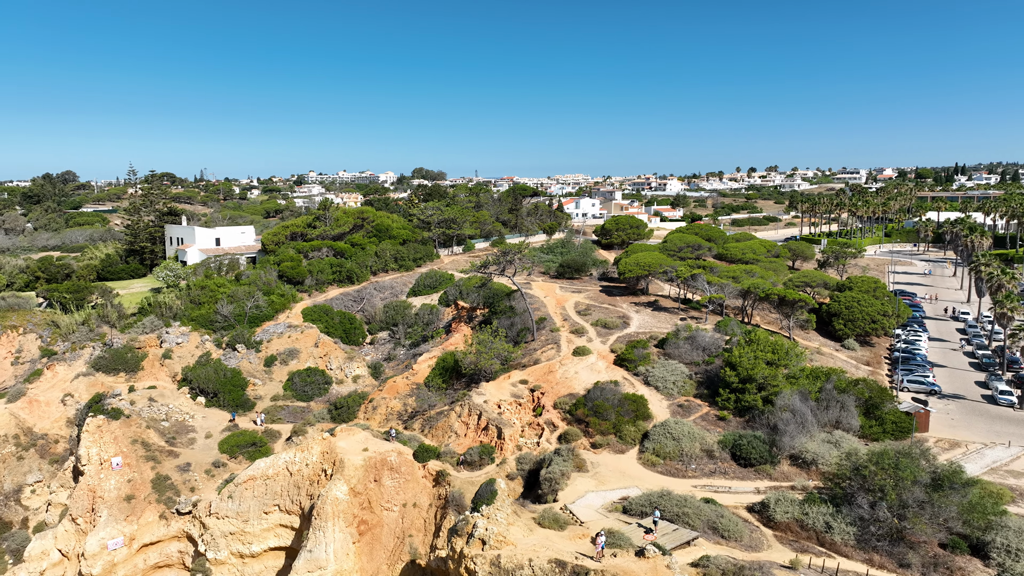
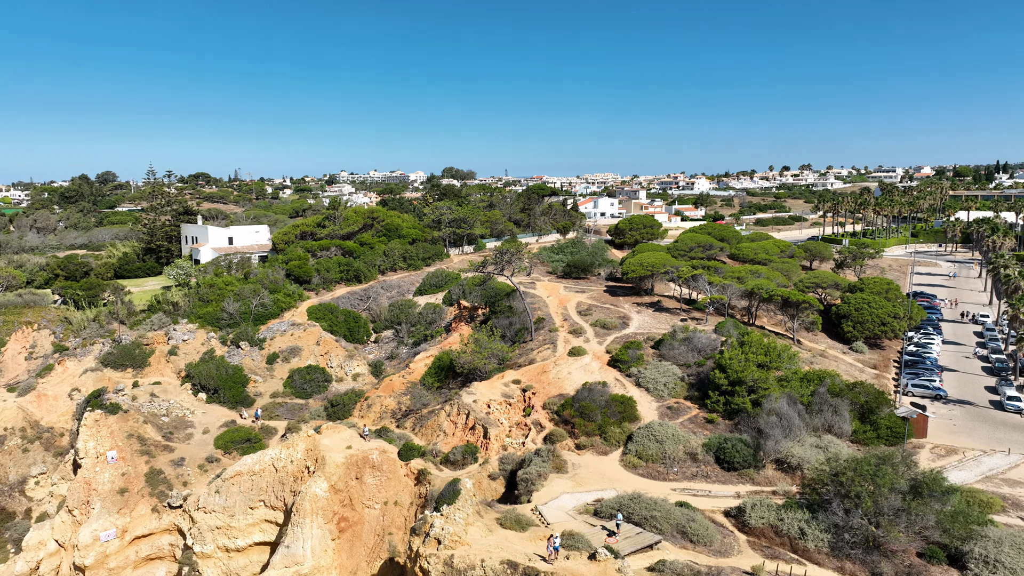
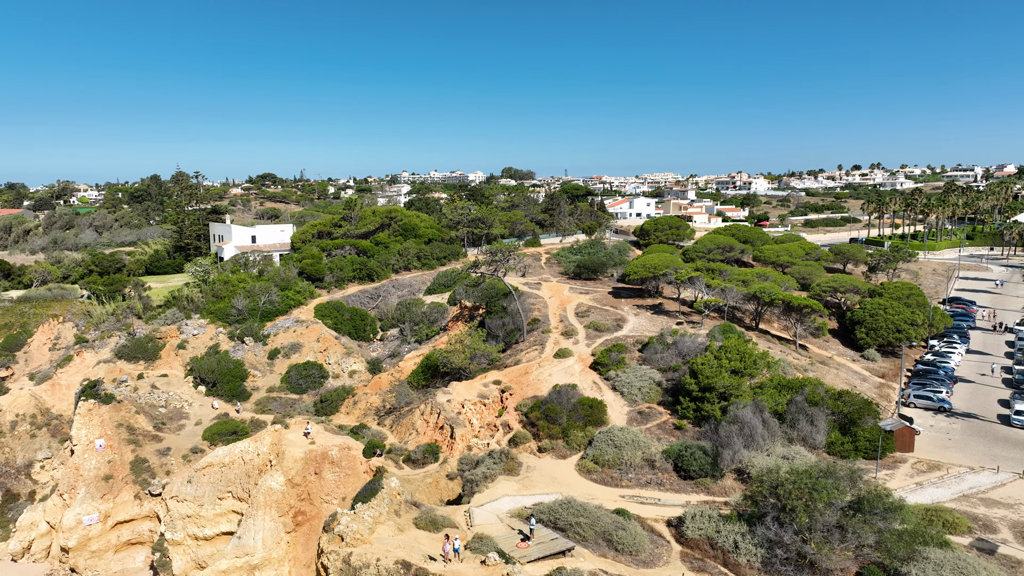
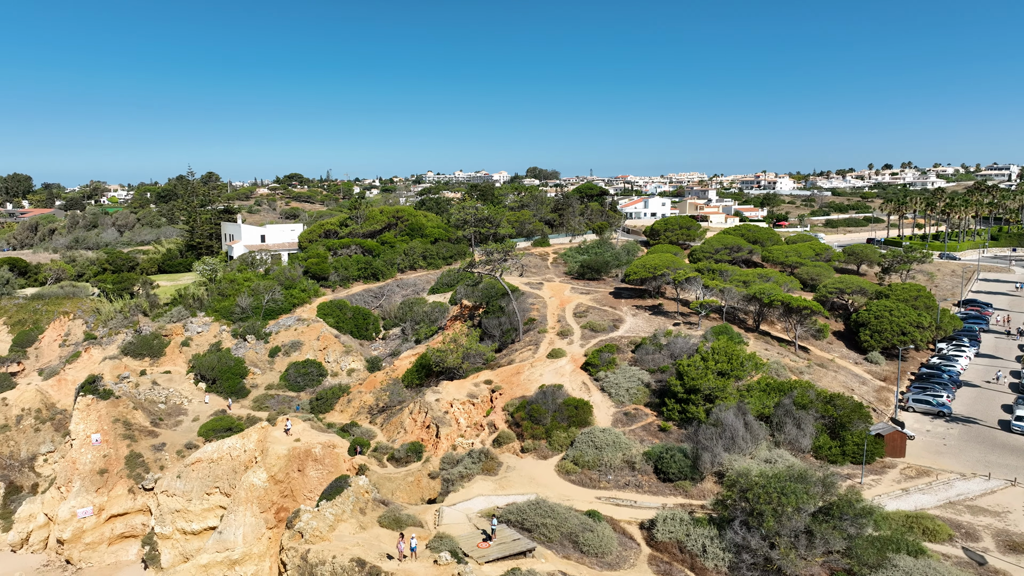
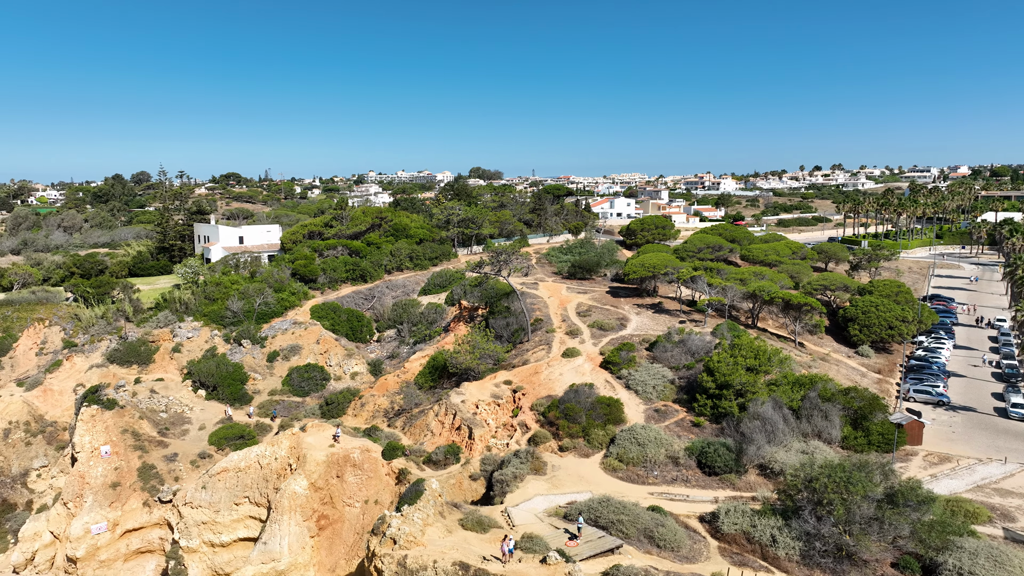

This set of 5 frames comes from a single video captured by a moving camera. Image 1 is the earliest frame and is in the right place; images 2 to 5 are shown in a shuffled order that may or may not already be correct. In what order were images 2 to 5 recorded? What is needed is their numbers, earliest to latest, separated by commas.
2, 5, 3, 4
